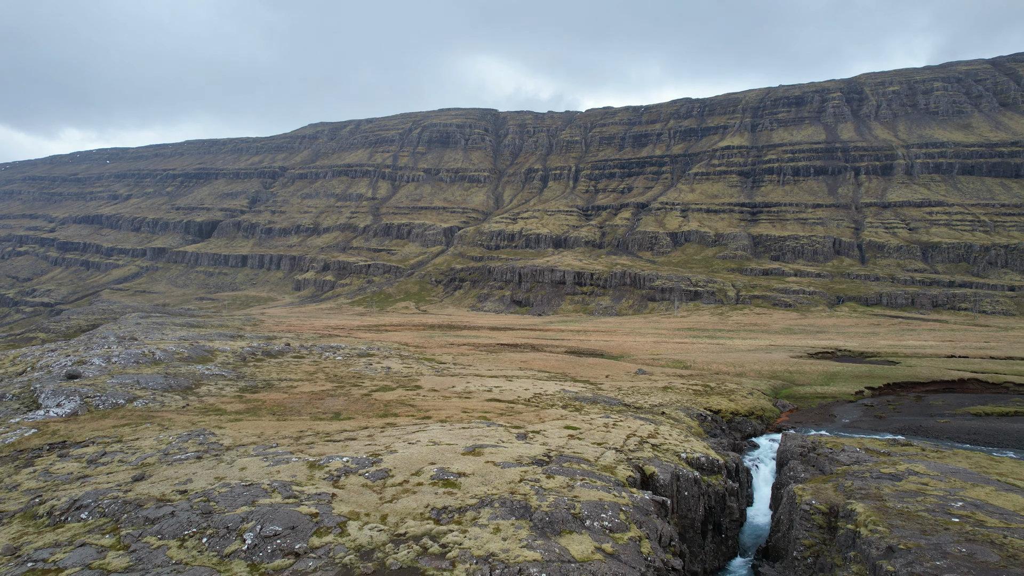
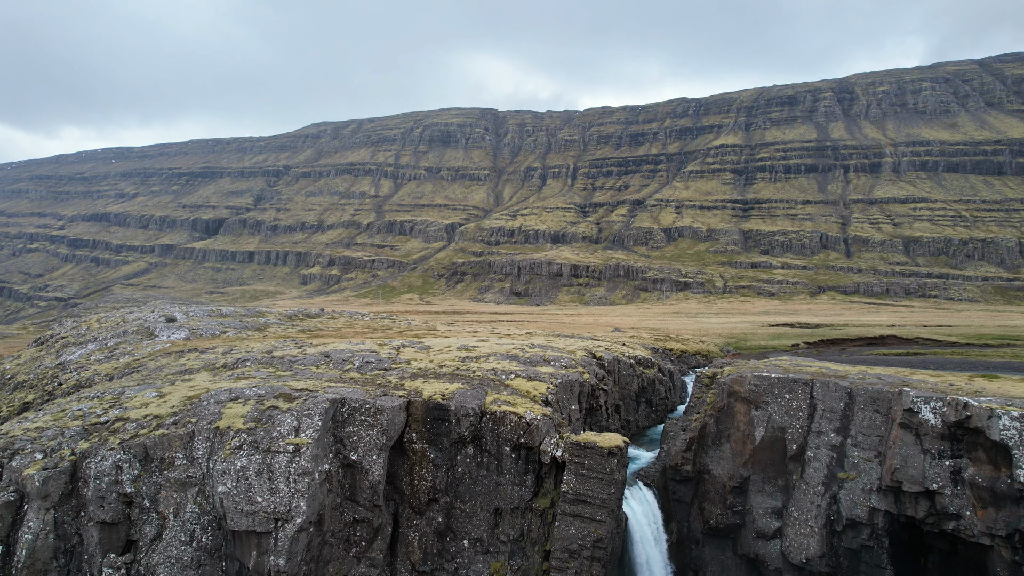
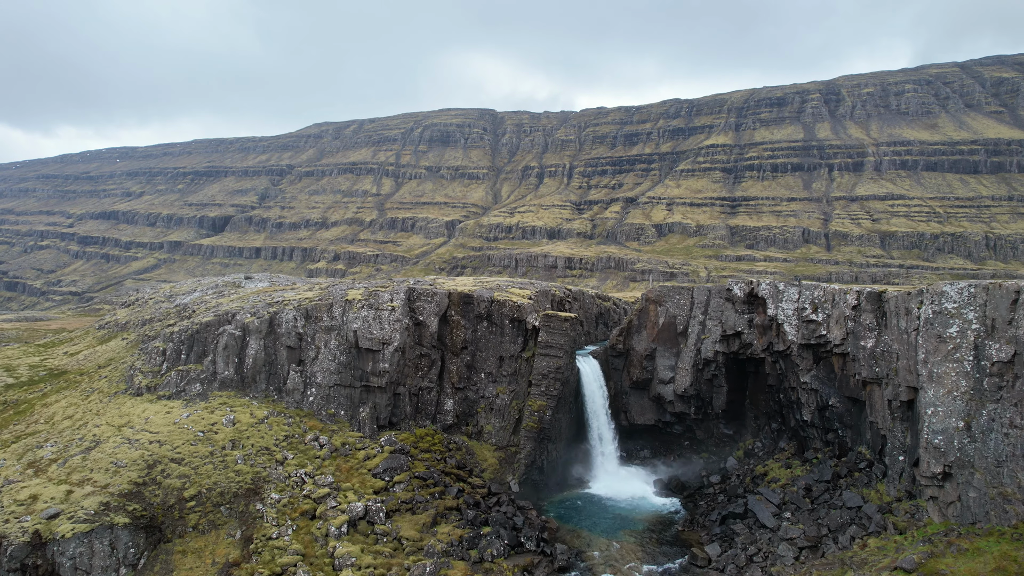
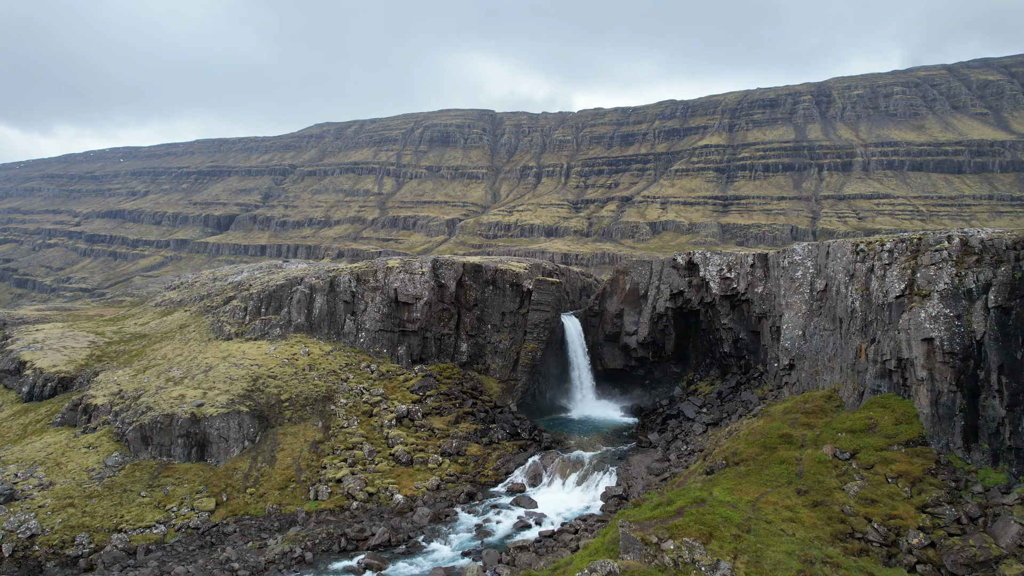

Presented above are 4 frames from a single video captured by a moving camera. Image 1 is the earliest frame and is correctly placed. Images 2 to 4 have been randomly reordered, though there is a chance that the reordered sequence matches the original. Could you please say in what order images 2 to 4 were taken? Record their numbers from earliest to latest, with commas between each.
2, 3, 4
